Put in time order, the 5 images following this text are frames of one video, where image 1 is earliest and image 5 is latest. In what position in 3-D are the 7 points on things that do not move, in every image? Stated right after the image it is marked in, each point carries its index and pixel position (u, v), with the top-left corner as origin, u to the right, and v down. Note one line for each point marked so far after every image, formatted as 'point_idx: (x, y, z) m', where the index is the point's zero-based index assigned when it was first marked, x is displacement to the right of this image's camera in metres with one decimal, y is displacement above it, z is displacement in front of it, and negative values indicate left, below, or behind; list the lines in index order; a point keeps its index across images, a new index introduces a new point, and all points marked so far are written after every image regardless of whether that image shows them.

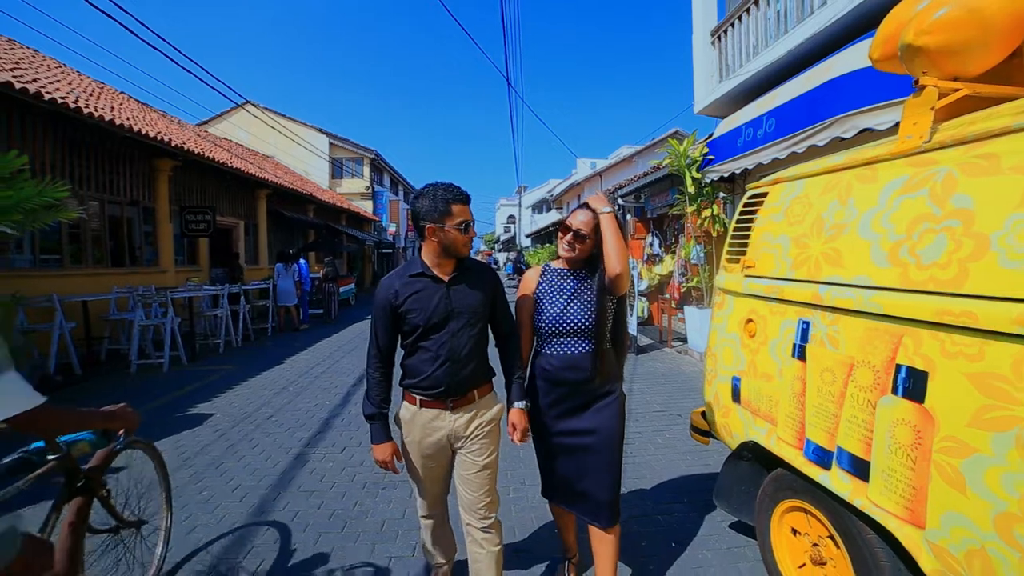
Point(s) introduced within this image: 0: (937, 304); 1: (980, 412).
0: (+1.7, -0.1, +1.6) m
1: (+1.6, -0.4, +1.4) m
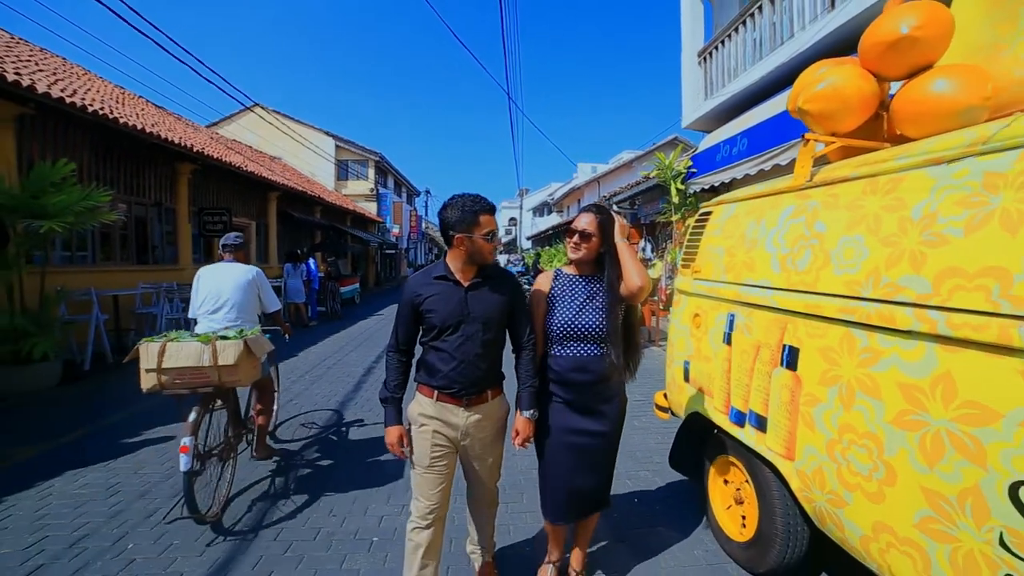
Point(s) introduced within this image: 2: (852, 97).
0: (+1.6, -0.1, +2.3) m
1: (+1.6, -0.4, +2.2) m
2: (+2.1, +1.2, +2.6) m
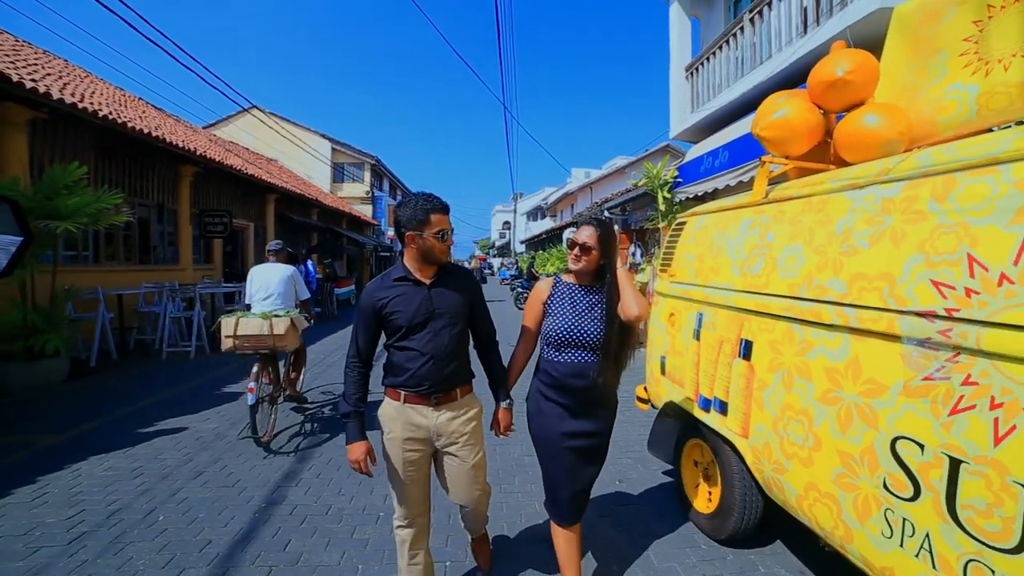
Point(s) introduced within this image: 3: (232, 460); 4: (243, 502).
0: (+1.6, -0.1, +2.7) m
1: (+1.6, -0.4, +2.6) m
2: (+2.0, +1.1, +3.0) m
3: (-2.9, -1.8, +4.4) m
4: (-2.3, -1.8, +3.6) m
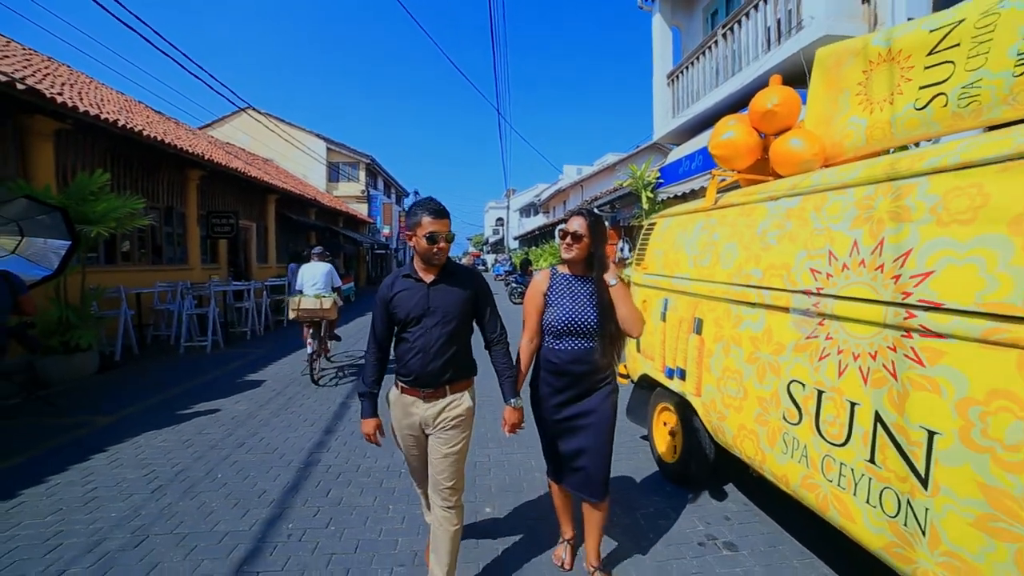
0: (+1.6, 0.0, +3.4) m
1: (+1.6, -0.4, +3.3) m
2: (+2.0, +1.2, +3.7) m
3: (-2.9, -1.7, +5.1) m
4: (-2.3, -1.8, +4.3) m
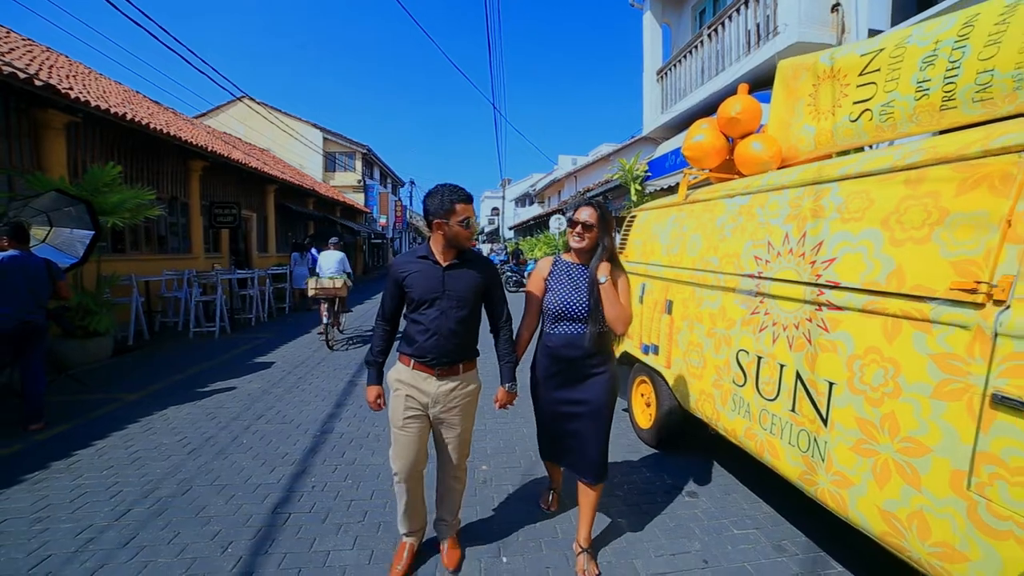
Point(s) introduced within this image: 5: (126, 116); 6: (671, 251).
0: (+1.5, +0.1, +3.9) m
1: (+1.5, -0.2, +3.8) m
2: (+1.9, +1.4, +4.2) m
3: (-3.0, -1.5, +5.5) m
4: (-2.3, -1.6, +4.8) m
5: (-8.1, +3.6, +9.0) m
6: (+1.5, +0.4, +4.1) m
